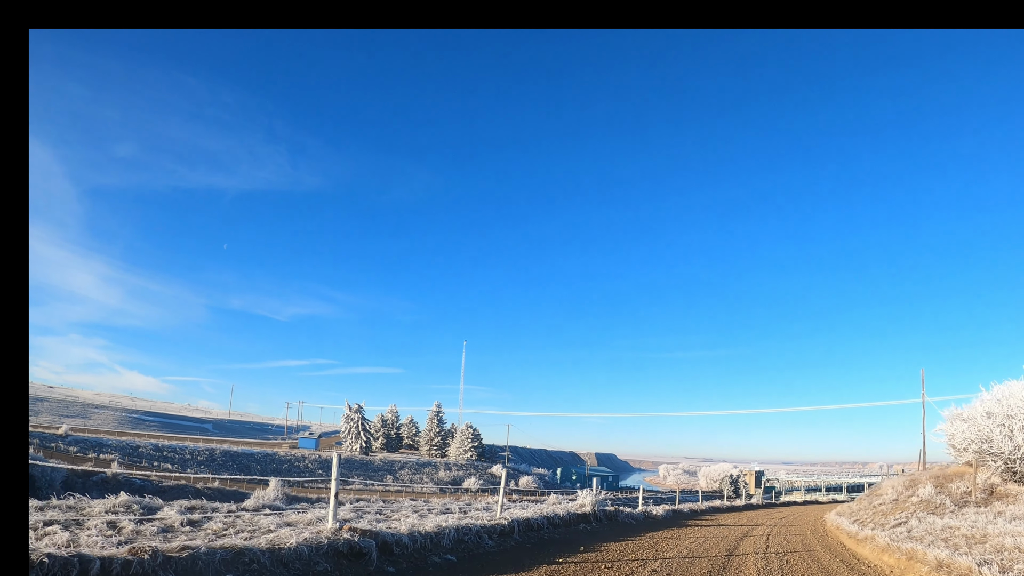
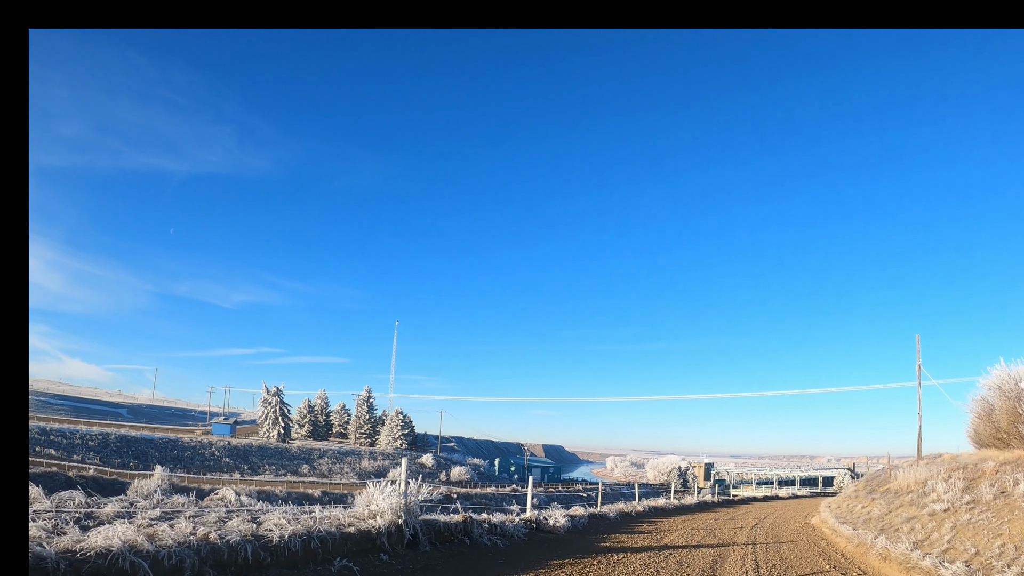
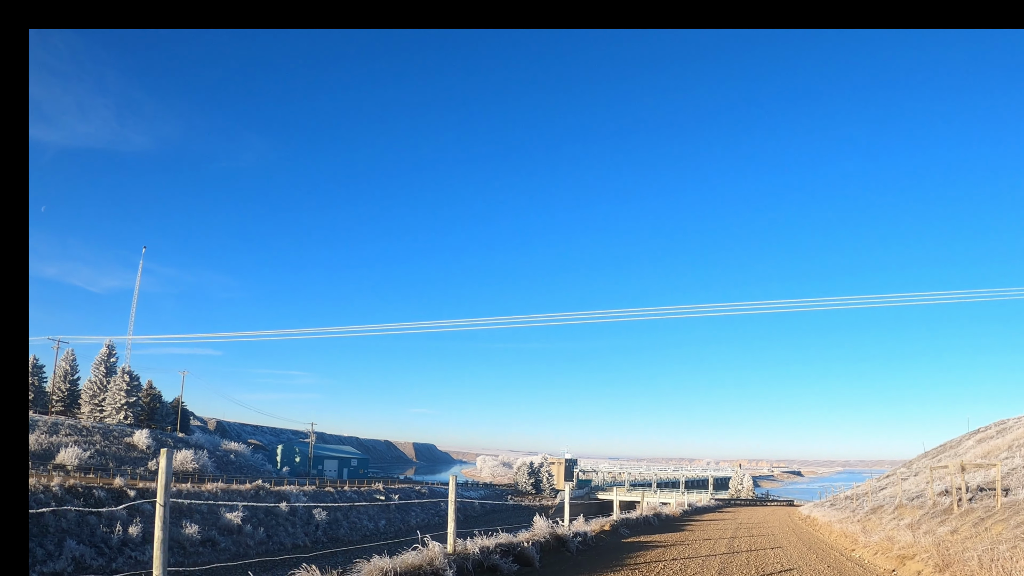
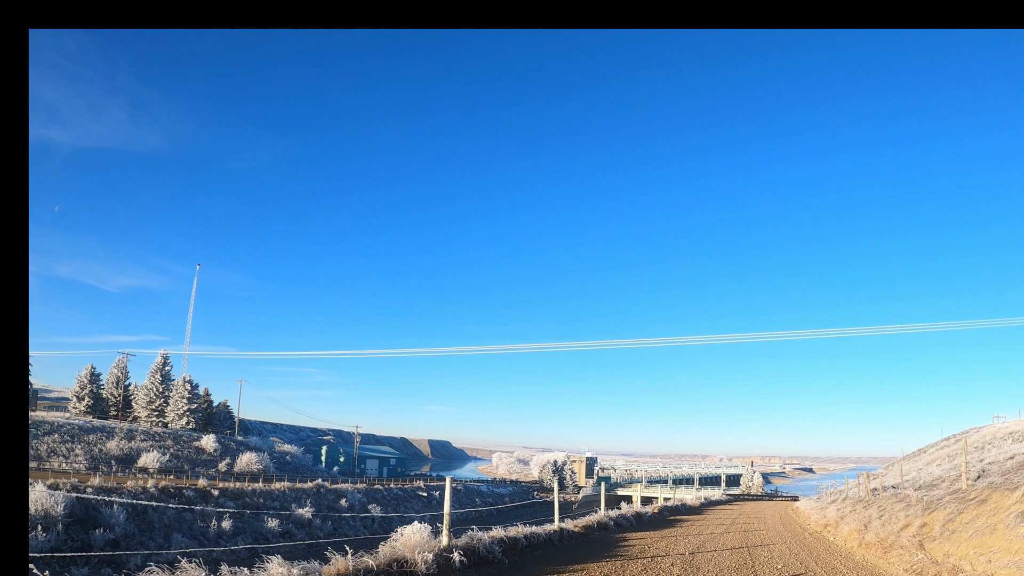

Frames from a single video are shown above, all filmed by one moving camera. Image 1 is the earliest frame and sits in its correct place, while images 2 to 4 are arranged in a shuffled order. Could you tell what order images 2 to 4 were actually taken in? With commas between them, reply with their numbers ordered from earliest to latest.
2, 4, 3
